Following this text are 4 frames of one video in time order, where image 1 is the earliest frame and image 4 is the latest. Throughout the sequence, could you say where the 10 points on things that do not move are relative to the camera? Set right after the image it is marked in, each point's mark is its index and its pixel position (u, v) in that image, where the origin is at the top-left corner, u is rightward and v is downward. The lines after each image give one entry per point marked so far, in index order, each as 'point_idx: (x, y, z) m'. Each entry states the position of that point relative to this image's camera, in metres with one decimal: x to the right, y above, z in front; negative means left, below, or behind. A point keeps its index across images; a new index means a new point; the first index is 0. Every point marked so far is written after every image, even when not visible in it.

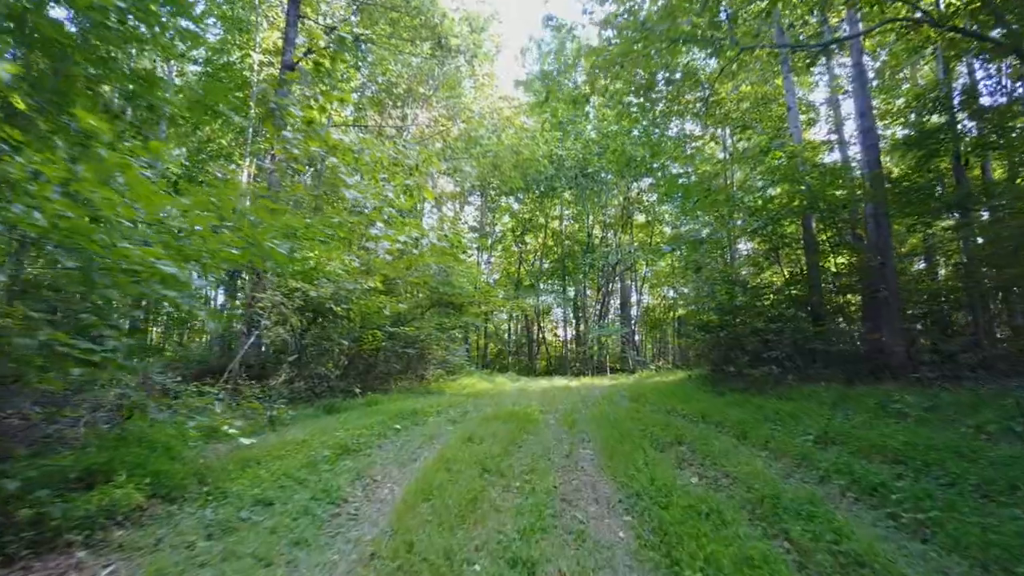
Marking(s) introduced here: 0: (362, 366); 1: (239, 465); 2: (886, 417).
0: (-1.9, -1.0, +9.7) m
1: (-1.6, -1.1, +4.7) m
2: (+2.7, -0.9, +5.6) m
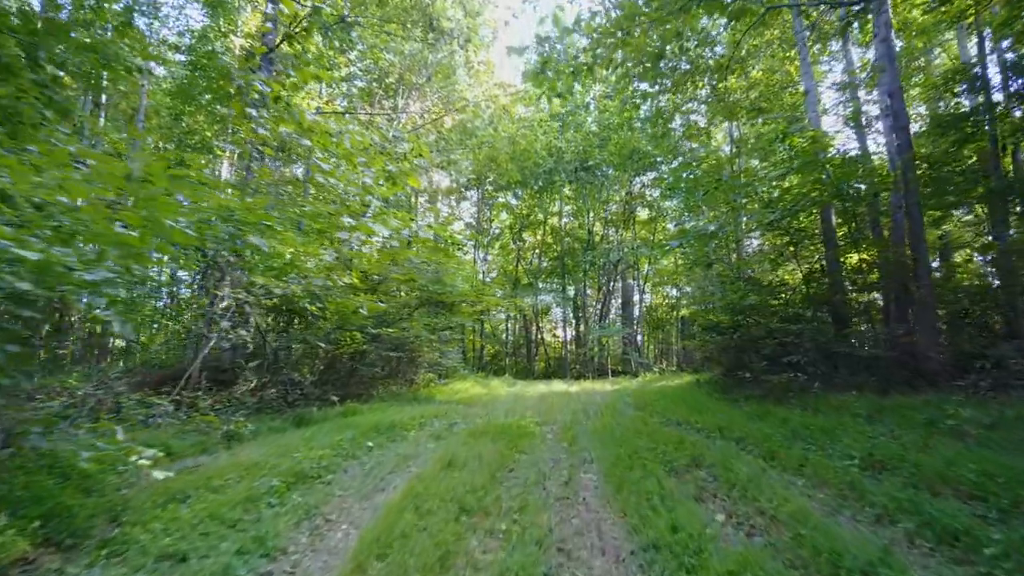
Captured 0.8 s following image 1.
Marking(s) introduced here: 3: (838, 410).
0: (-2.0, -0.9, +8.9) m
1: (-1.7, -1.0, +3.8) m
2: (+2.6, -0.9, +4.8) m
3: (+2.7, -1.0, +6.3) m
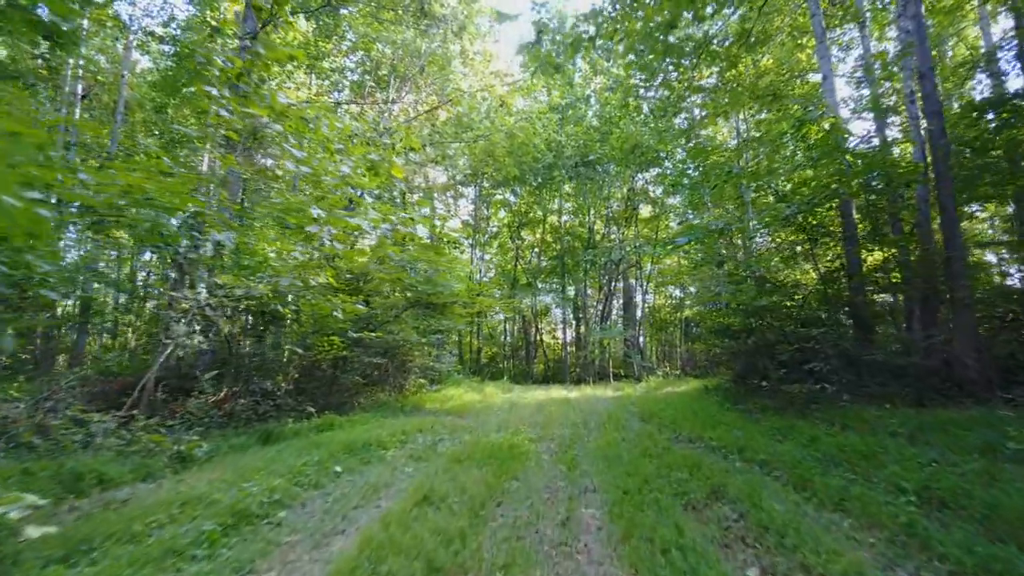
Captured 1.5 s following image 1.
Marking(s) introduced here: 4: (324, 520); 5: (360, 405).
0: (-2.0, -0.9, +8.2) m
1: (-1.8, -1.0, +3.1) m
2: (+2.6, -0.9, +4.1) m
3: (+2.6, -1.0, +5.6) m
4: (-0.9, -1.1, +3.7) m
5: (-1.7, -1.3, +8.7) m
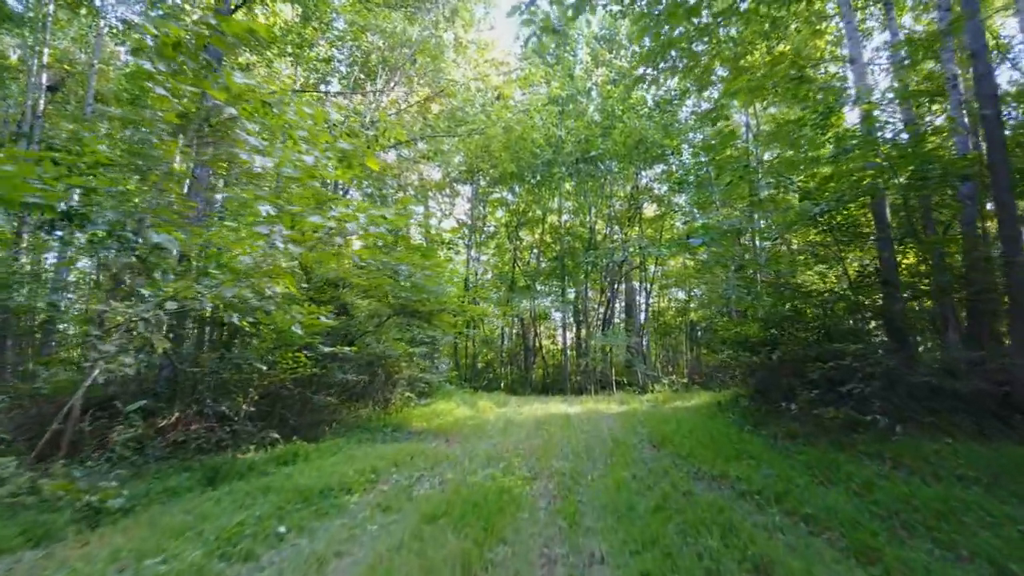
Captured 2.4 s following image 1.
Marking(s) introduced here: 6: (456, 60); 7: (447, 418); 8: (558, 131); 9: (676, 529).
0: (-2.1, -1.0, +7.2) m
1: (-1.8, -1.1, +2.1) m
2: (+2.5, -1.0, +3.1) m
3: (+2.5, -1.1, +4.7) m
4: (-1.0, -1.2, +2.7) m
5: (-1.8, -1.4, +7.8) m
6: (-1.0, +4.2, +14.6) m
7: (-0.9, -1.7, +10.4) m
8: (+1.1, +3.7, +18.3) m
9: (+0.8, -1.2, +3.9) m
